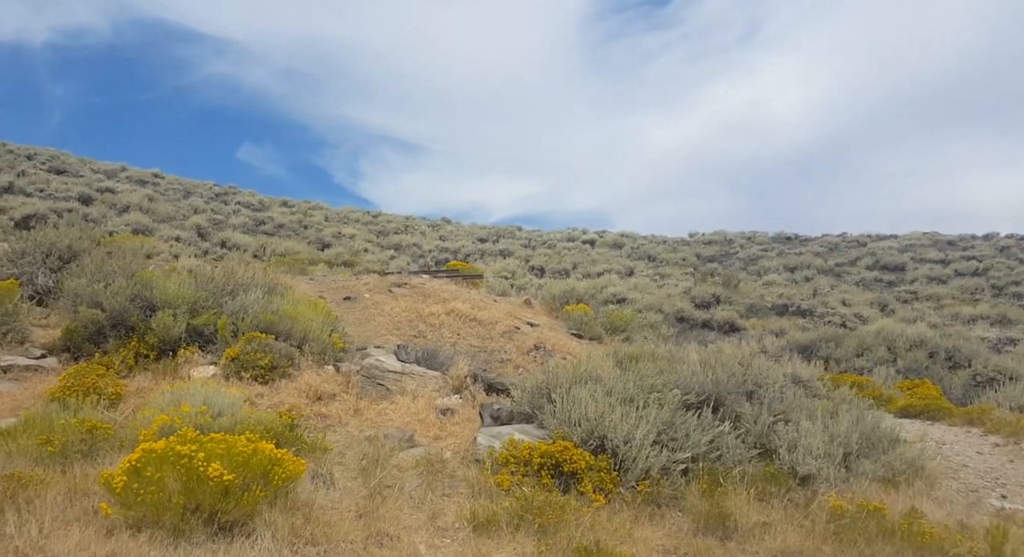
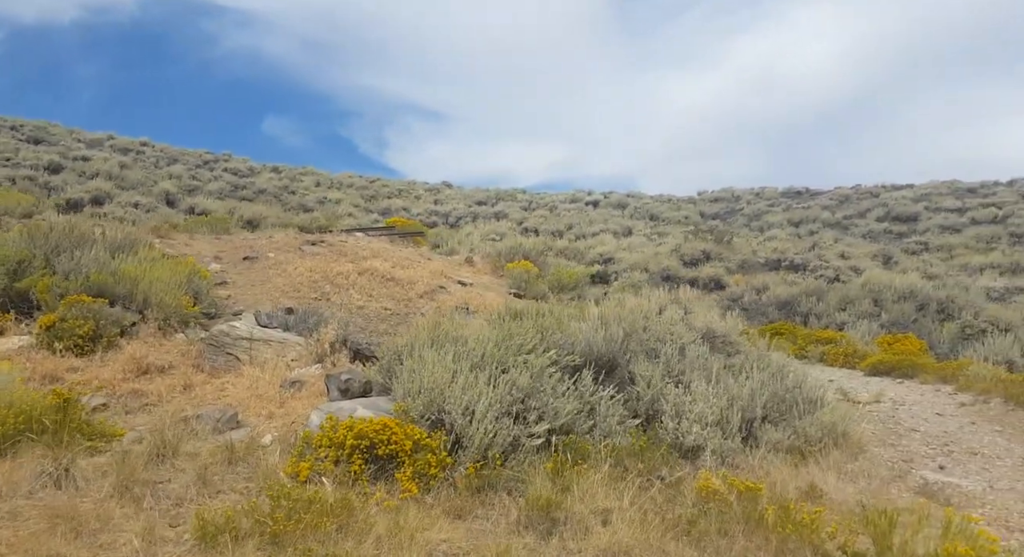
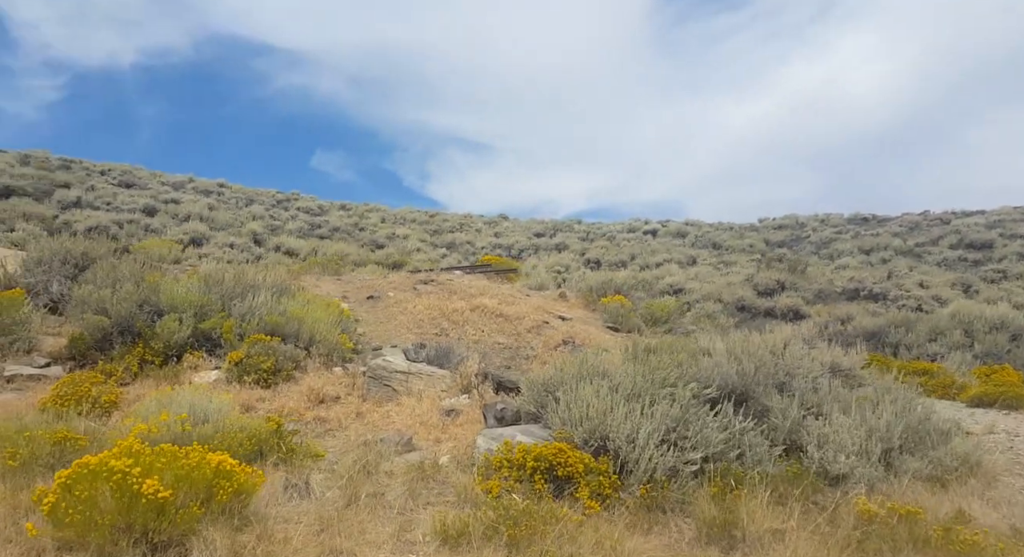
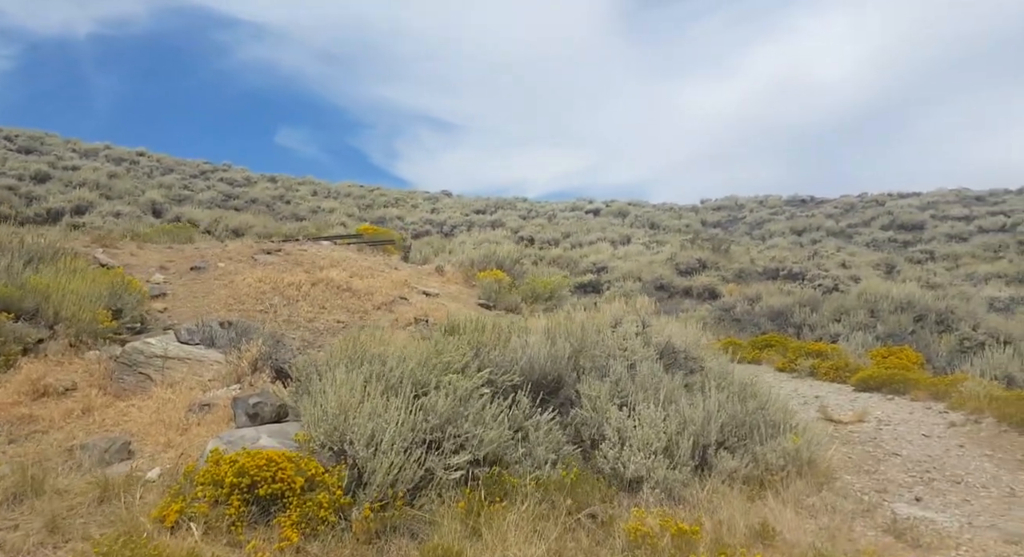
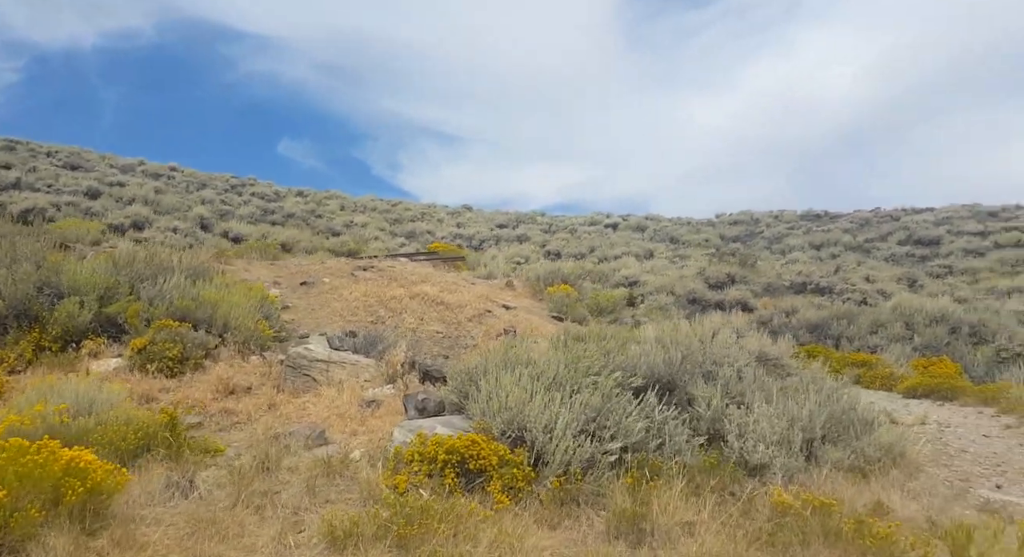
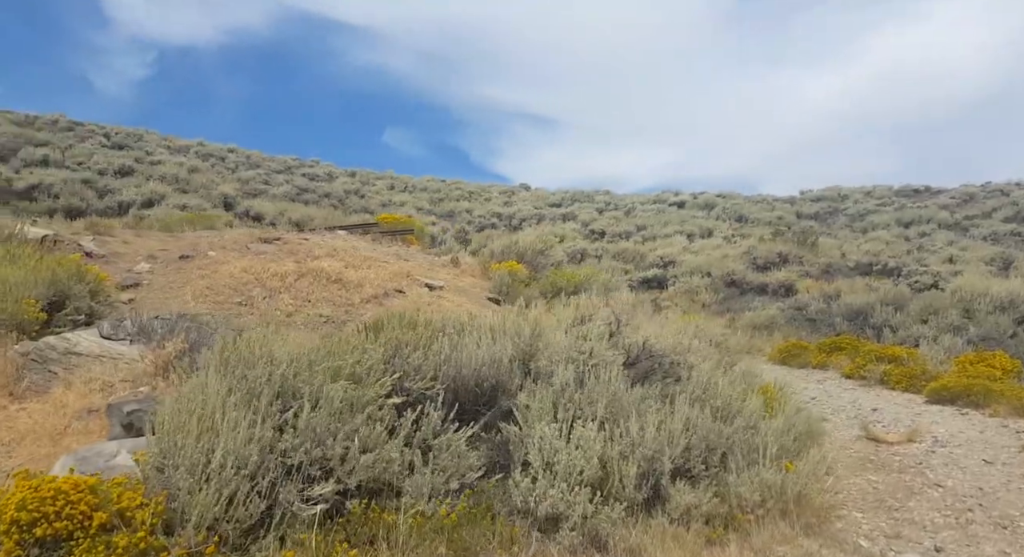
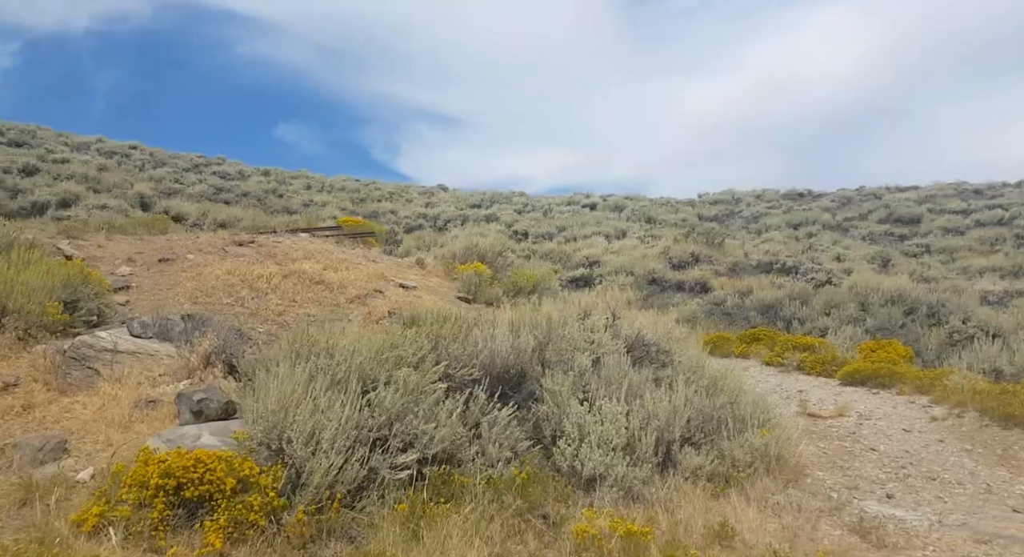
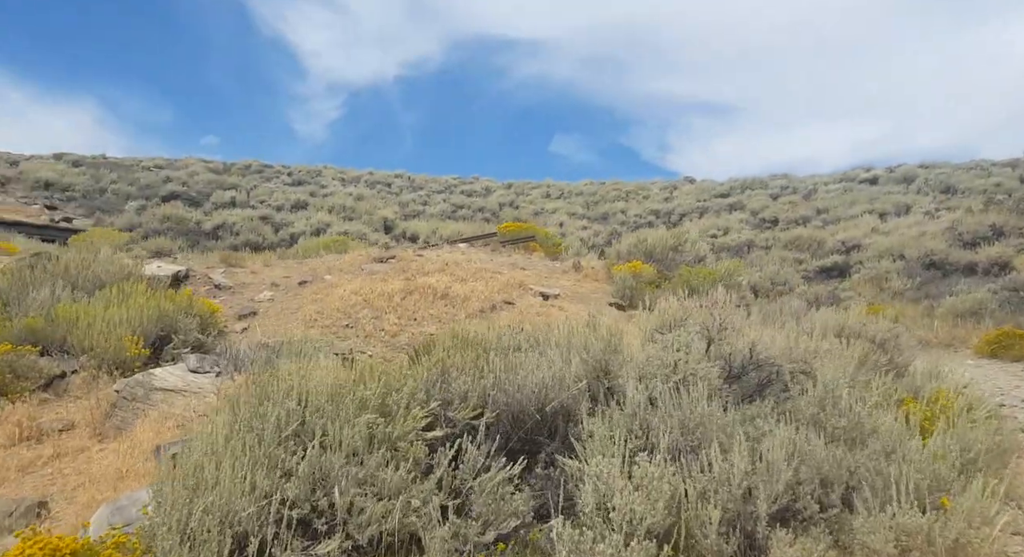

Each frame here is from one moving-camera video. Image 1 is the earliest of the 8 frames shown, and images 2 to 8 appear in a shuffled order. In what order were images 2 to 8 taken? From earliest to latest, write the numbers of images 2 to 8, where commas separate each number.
3, 5, 2, 4, 7, 6, 8
